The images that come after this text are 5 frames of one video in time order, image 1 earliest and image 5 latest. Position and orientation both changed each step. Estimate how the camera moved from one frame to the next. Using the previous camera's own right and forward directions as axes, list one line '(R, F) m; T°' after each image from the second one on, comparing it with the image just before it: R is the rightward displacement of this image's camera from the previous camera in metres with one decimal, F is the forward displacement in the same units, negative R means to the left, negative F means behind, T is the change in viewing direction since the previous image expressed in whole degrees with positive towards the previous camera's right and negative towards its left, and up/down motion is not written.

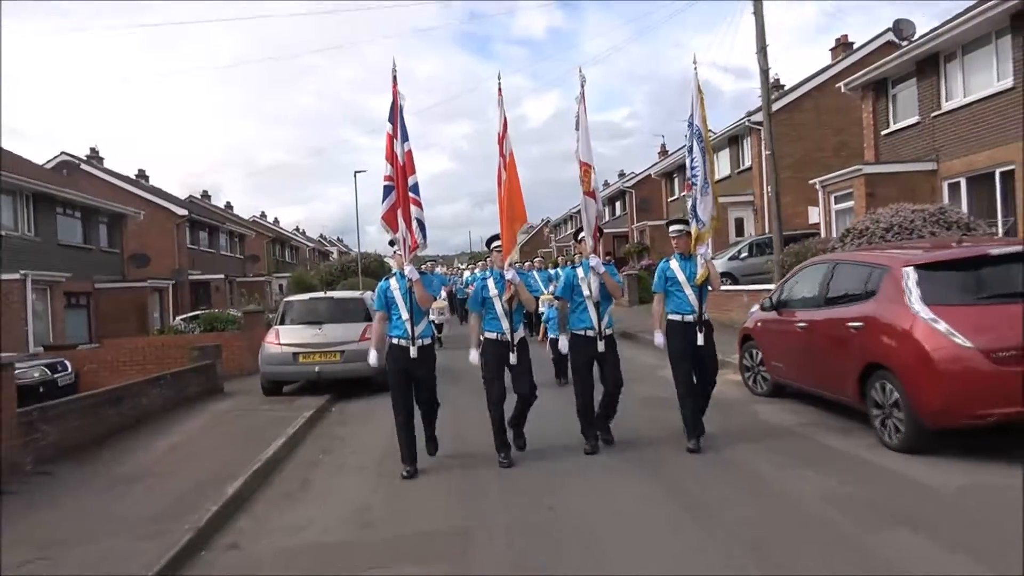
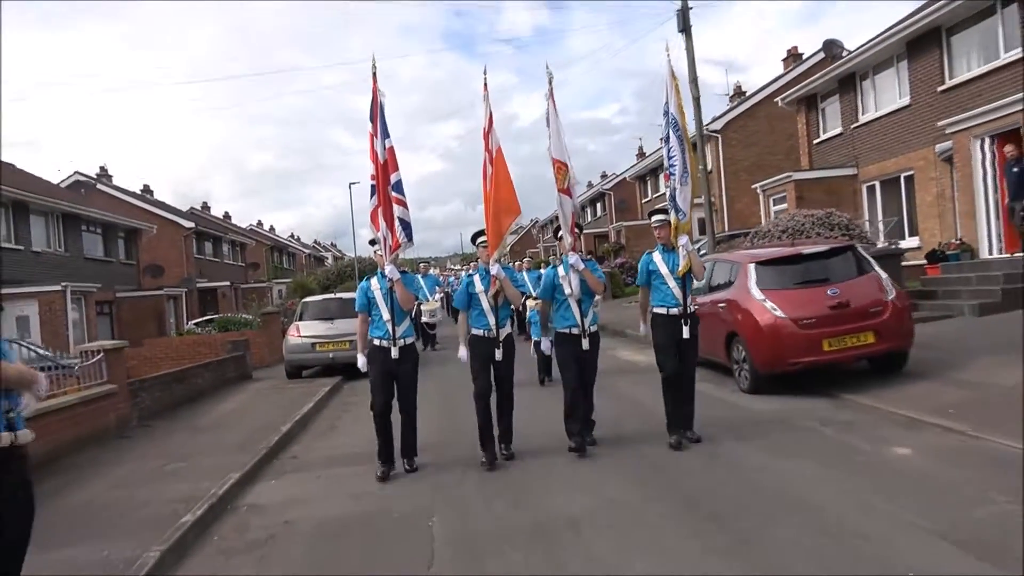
(+0.3, -2.5) m; 0°
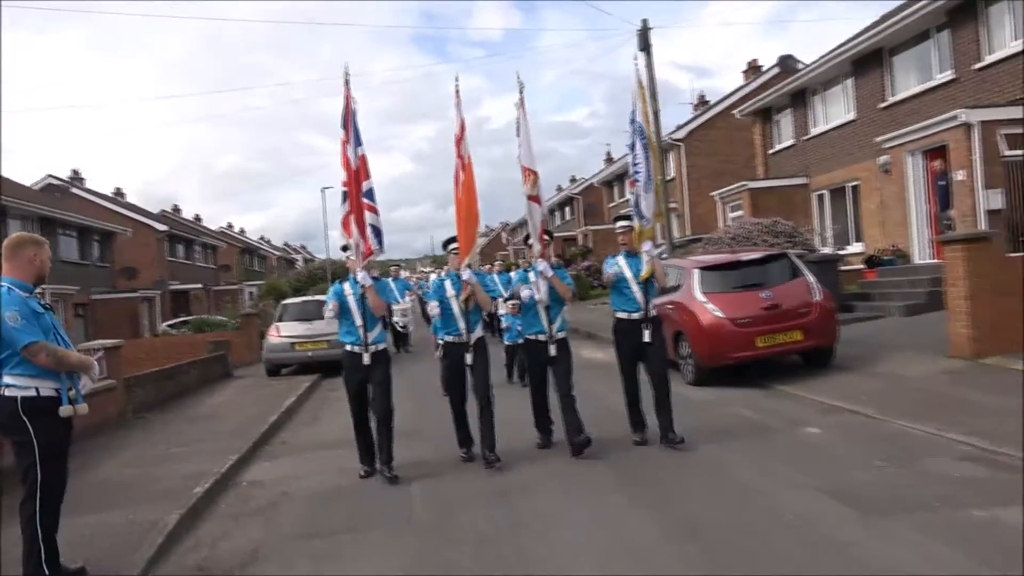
(0.0, -0.8) m; +2°
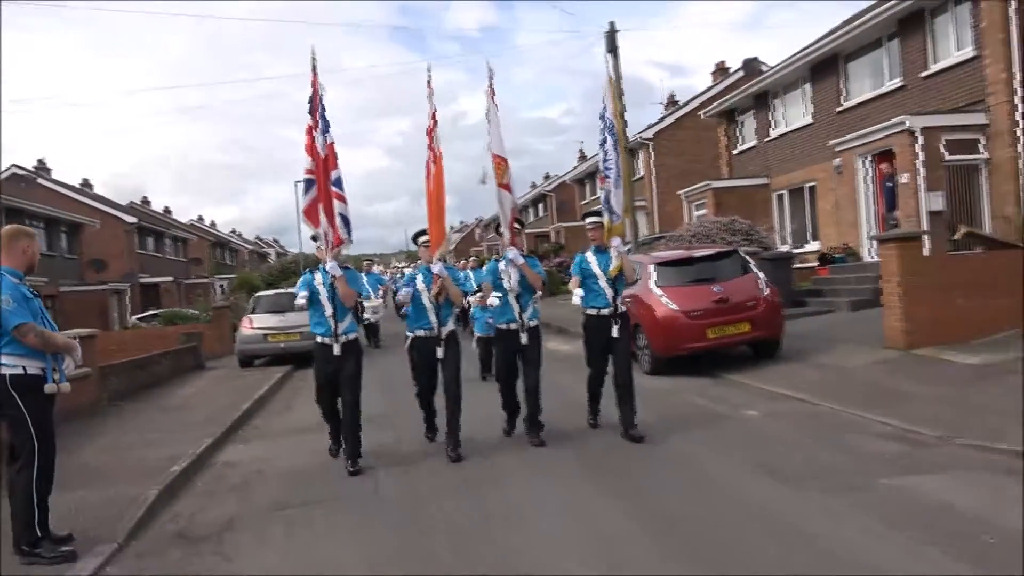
(+0.1, -0.4) m; +2°
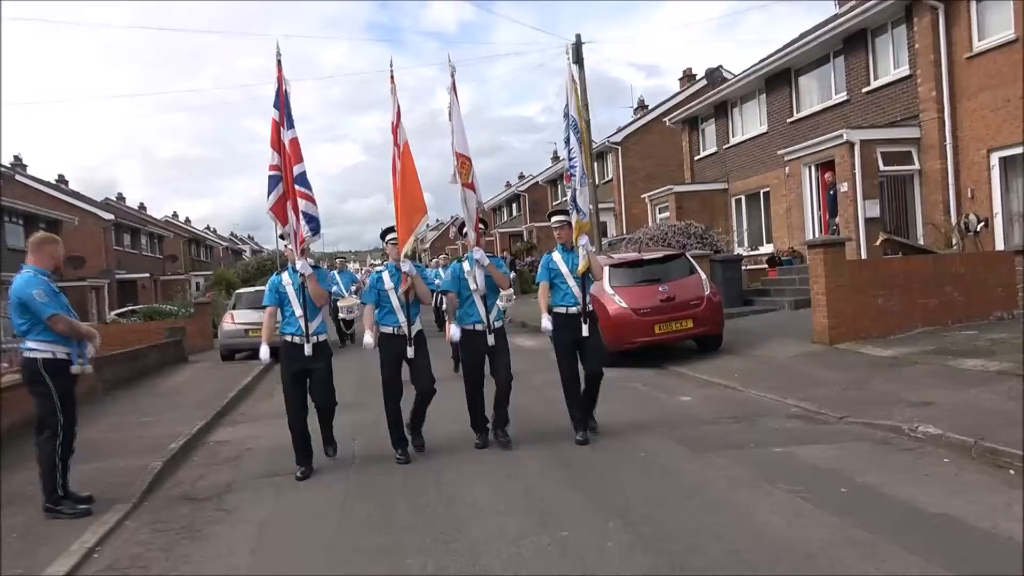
(+0.1, -0.9) m; +2°
